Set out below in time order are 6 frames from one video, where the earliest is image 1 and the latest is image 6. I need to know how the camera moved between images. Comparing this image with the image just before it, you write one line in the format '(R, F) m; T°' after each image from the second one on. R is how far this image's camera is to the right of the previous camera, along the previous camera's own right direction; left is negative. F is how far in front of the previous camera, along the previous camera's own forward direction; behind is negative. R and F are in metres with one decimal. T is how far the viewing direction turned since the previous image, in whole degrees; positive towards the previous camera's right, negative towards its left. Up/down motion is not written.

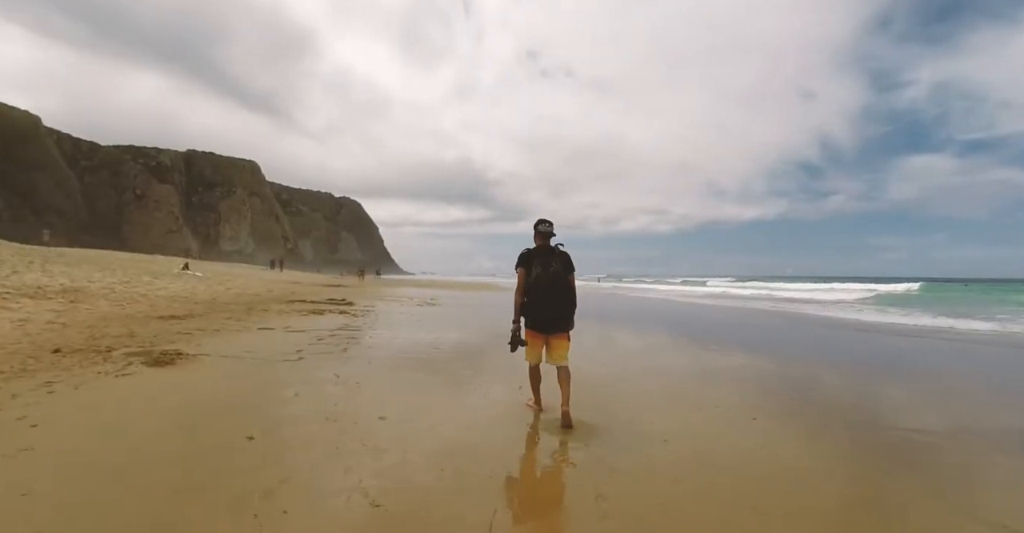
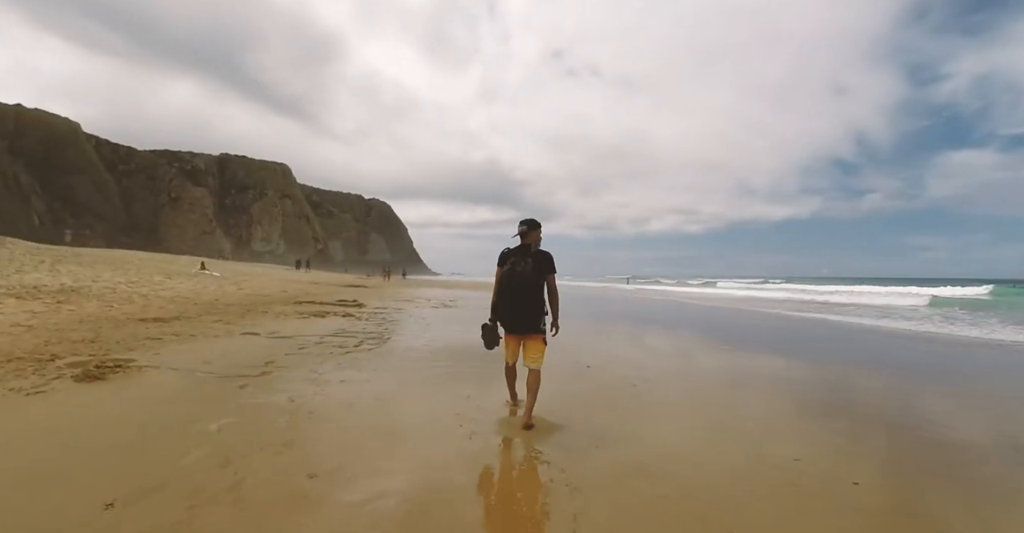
(+0.3, +1.1) m; -4°
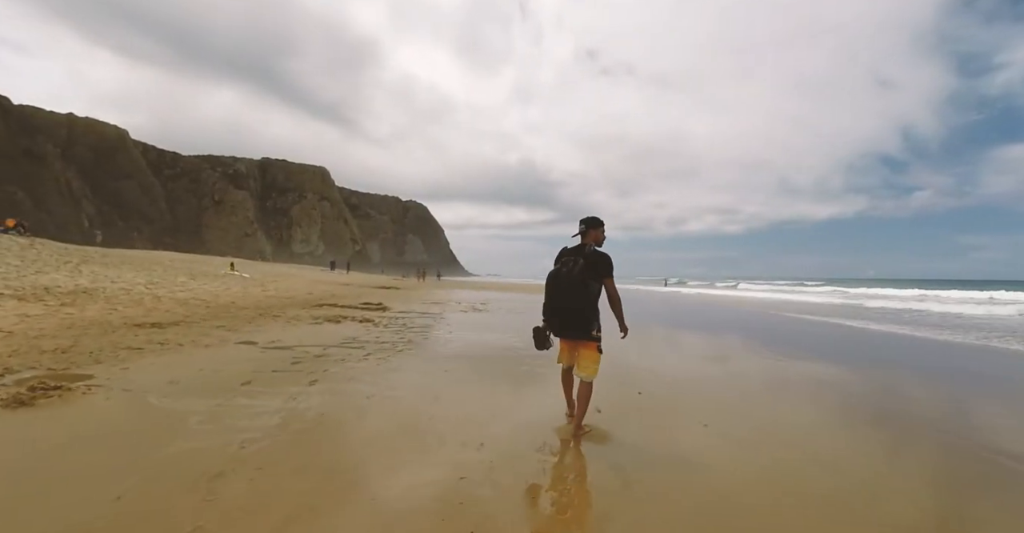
(0.0, +1.1) m; -5°
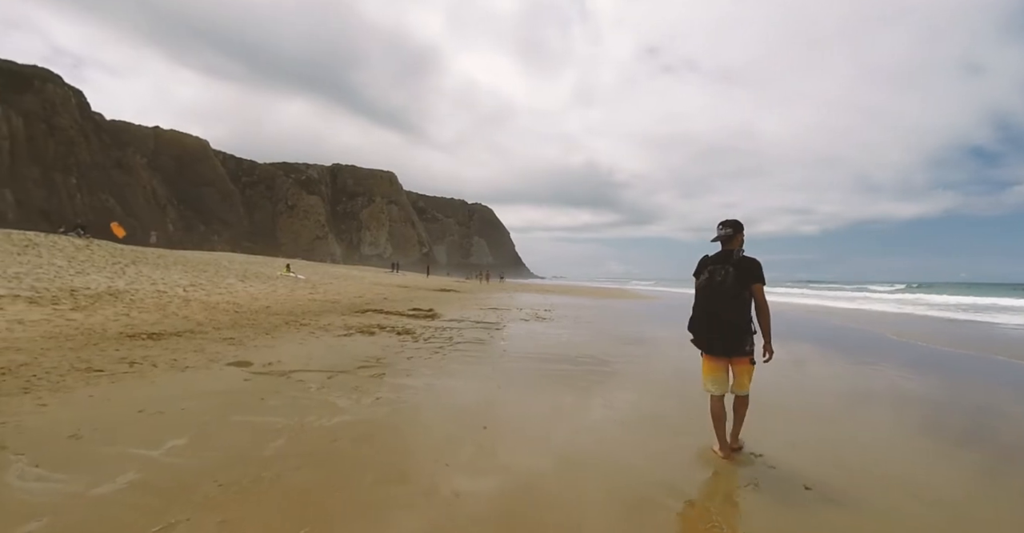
(-0.1, +1.8) m; -9°
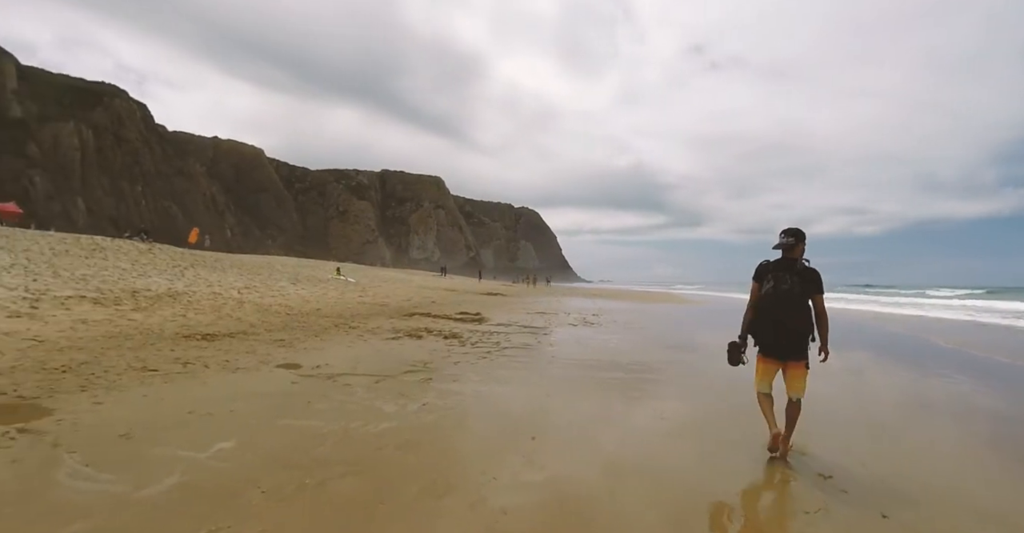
(-0.2, +0.3) m; -5°
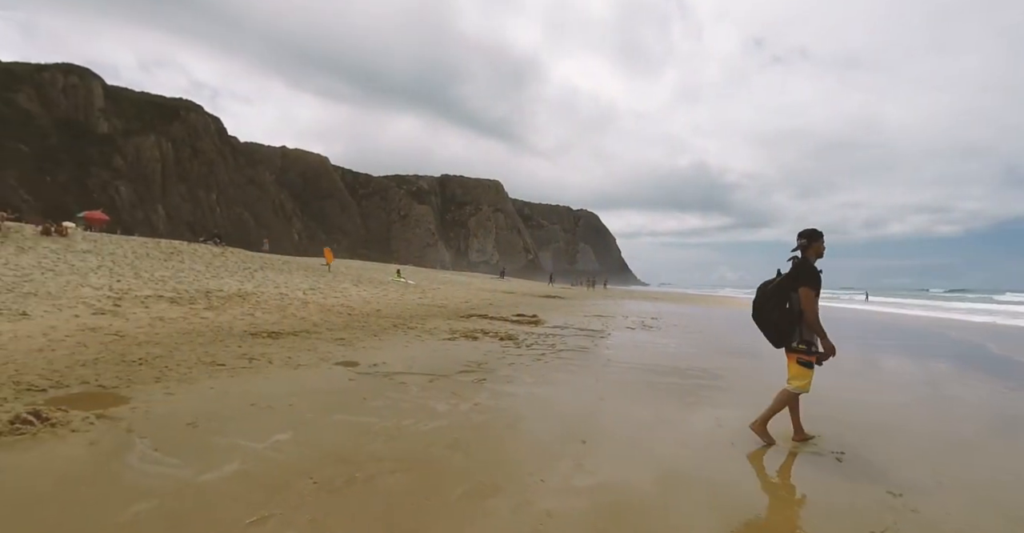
(-0.1, +0.2) m; -6°
